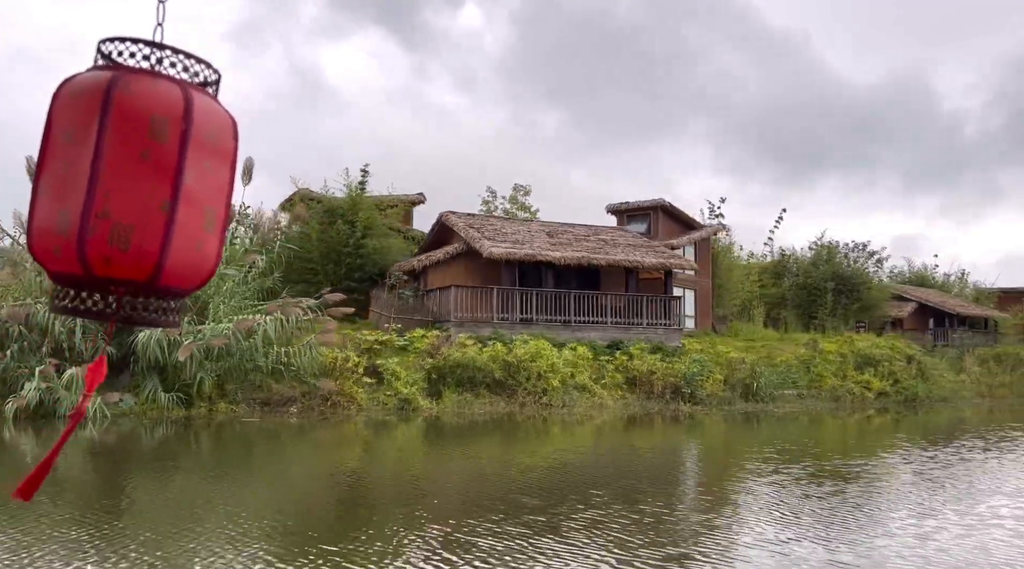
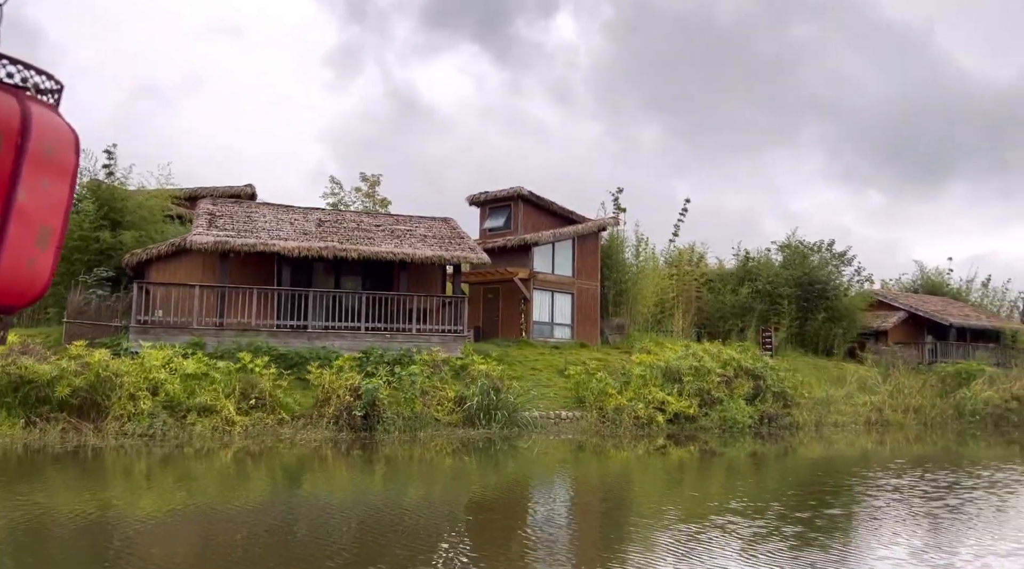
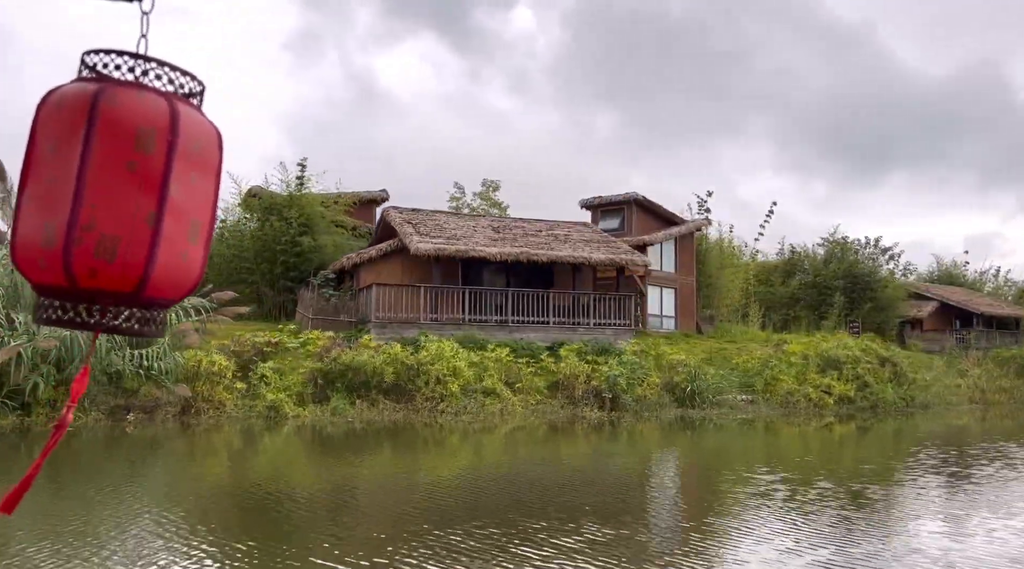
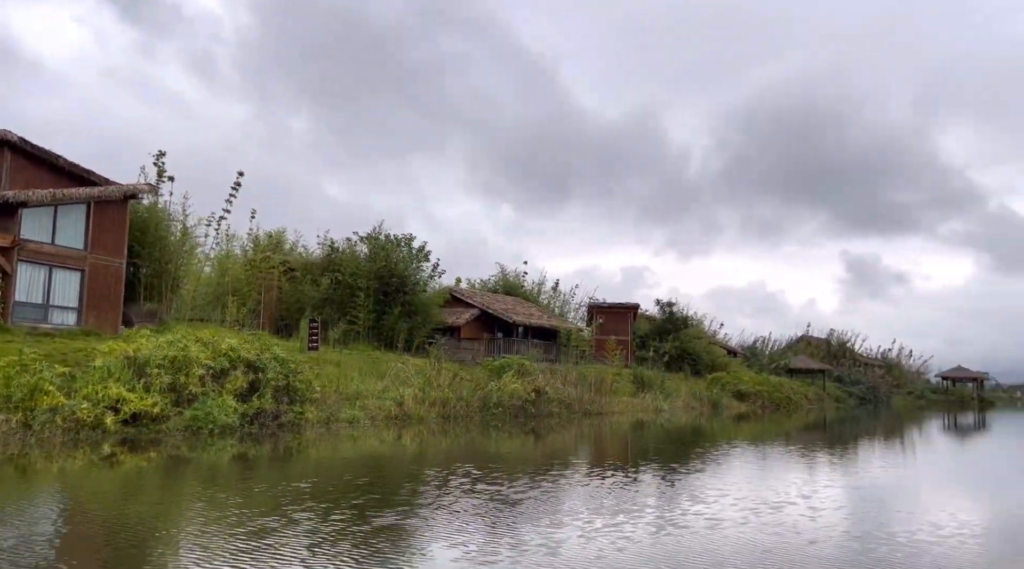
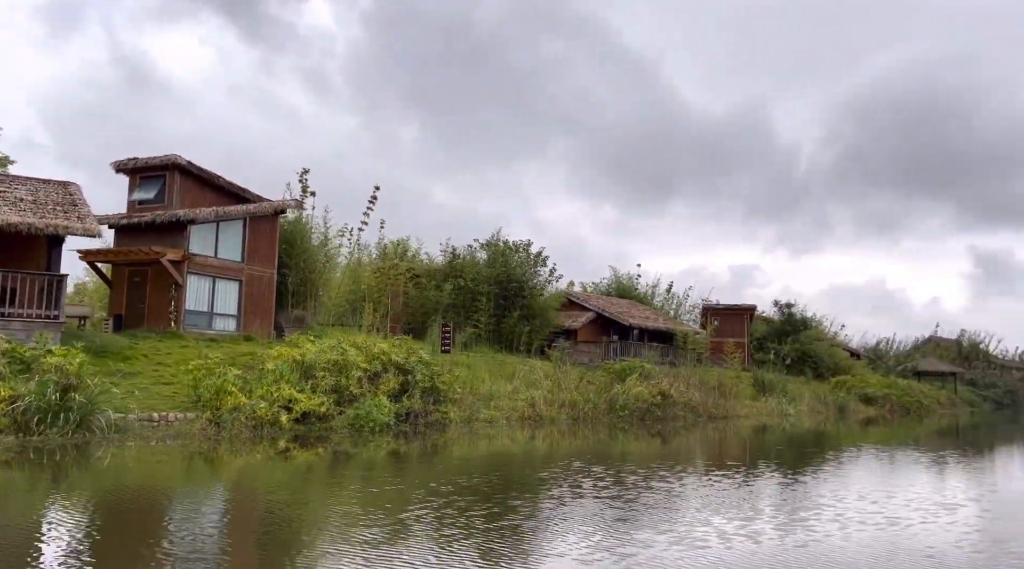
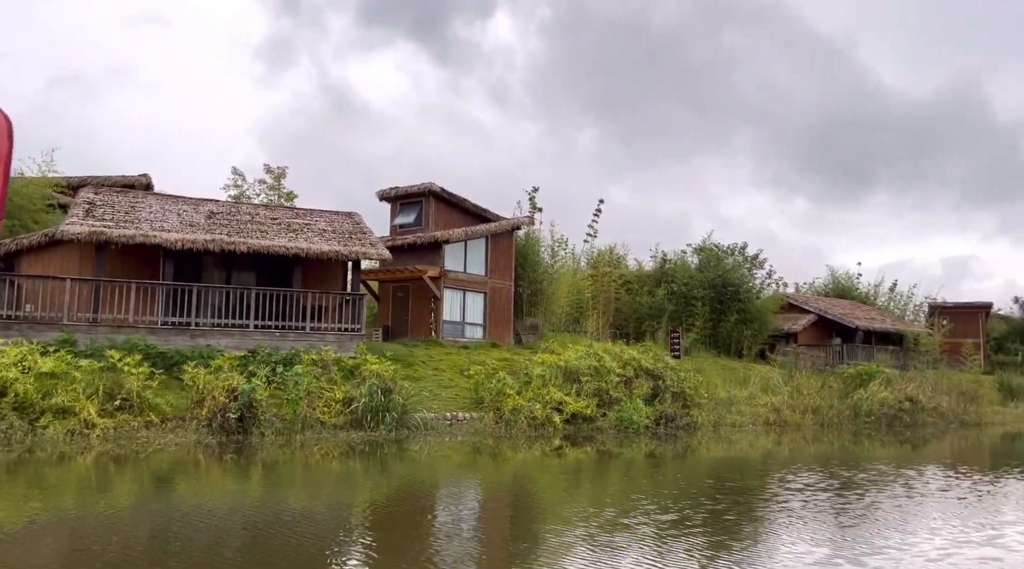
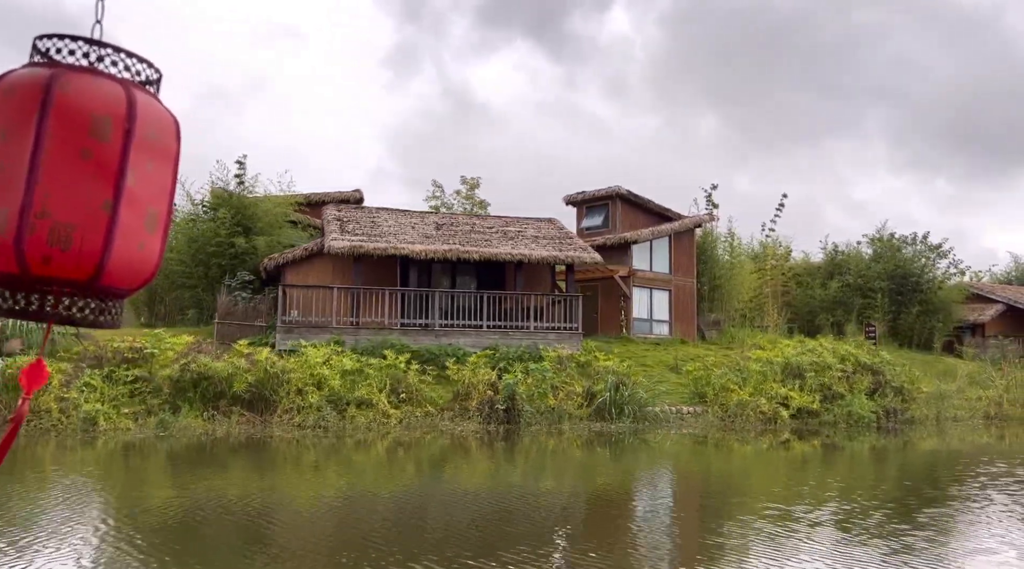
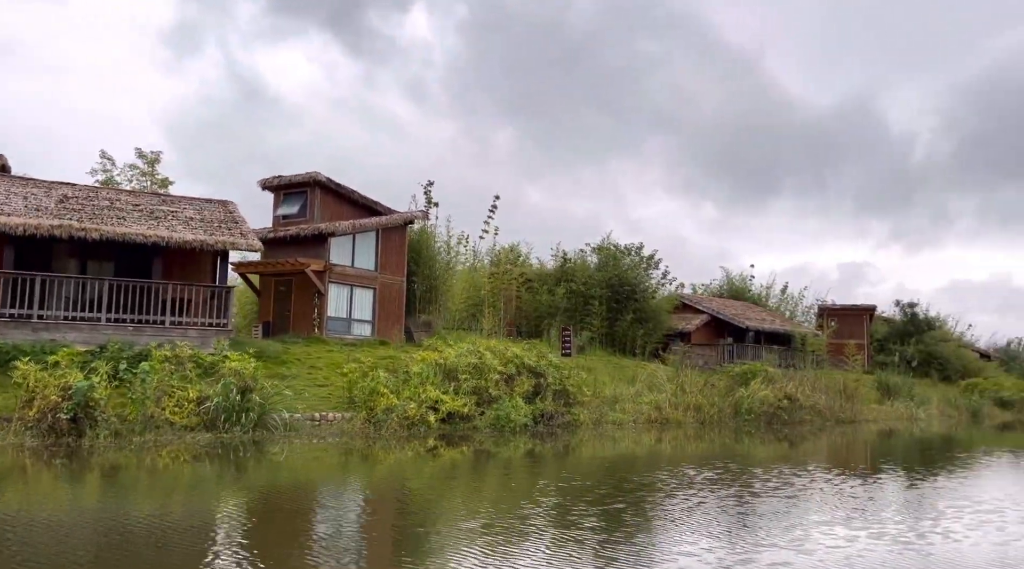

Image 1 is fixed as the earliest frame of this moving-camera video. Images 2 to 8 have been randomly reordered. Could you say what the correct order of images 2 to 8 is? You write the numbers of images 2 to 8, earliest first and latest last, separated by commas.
3, 7, 2, 6, 8, 5, 4
